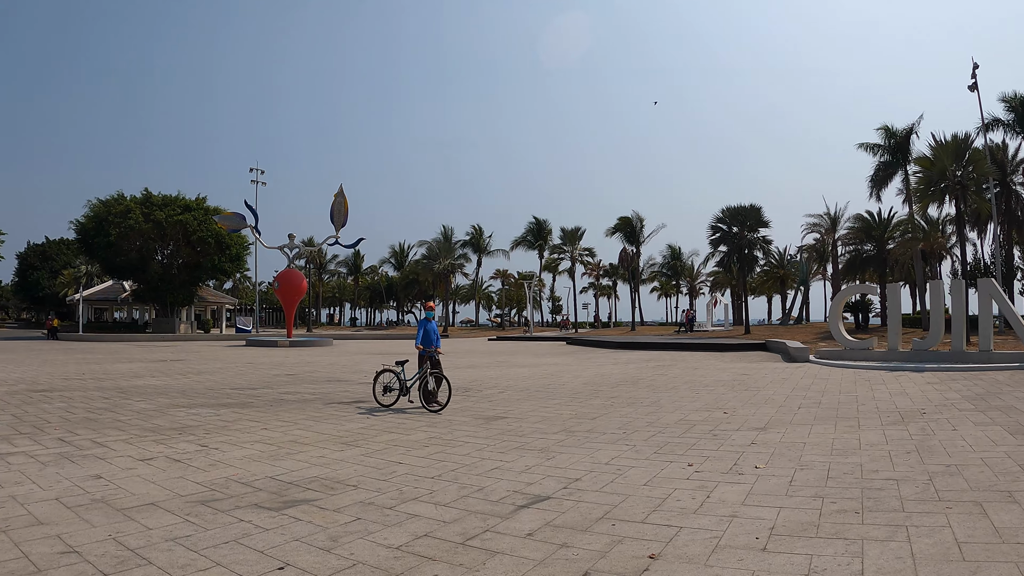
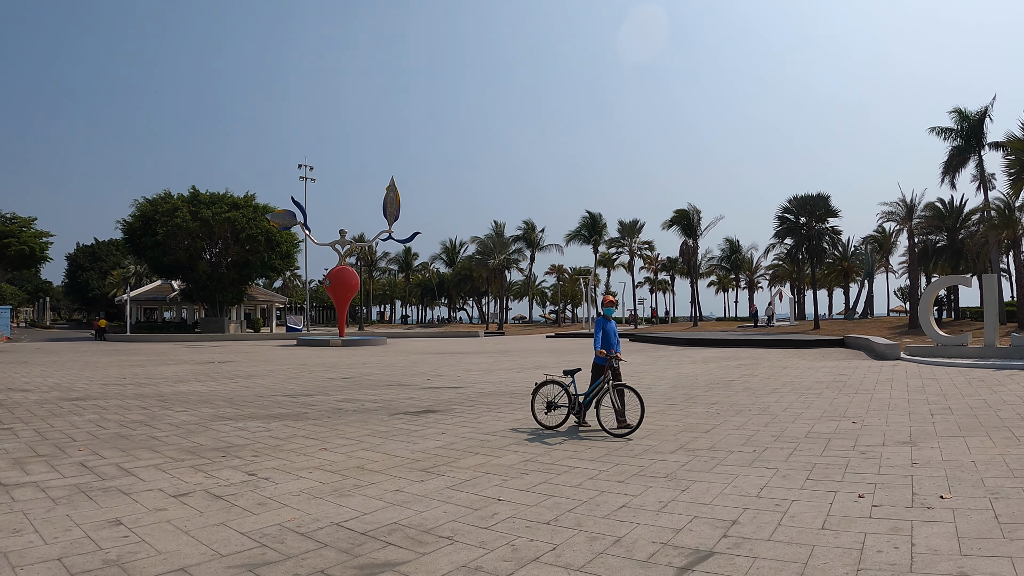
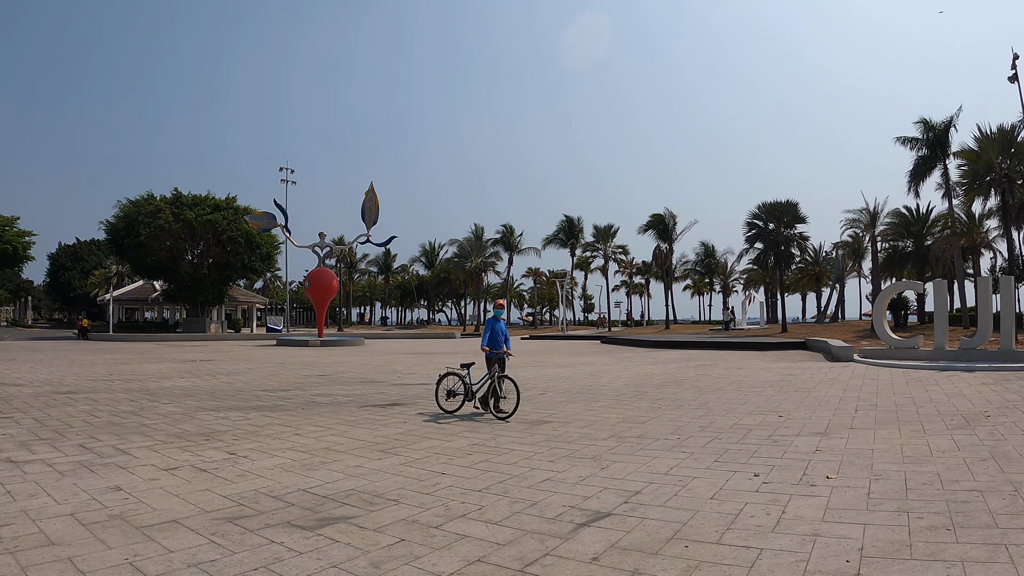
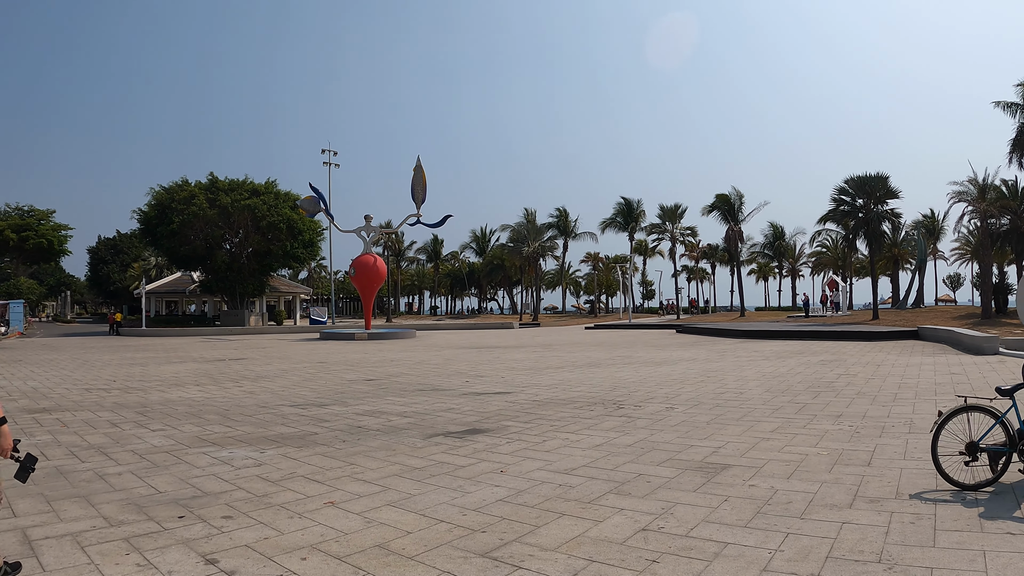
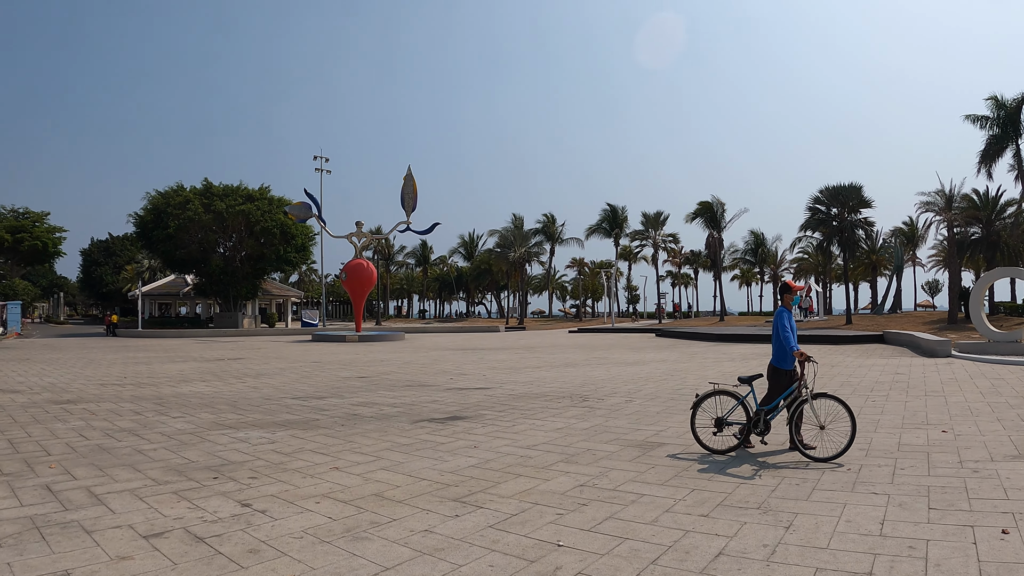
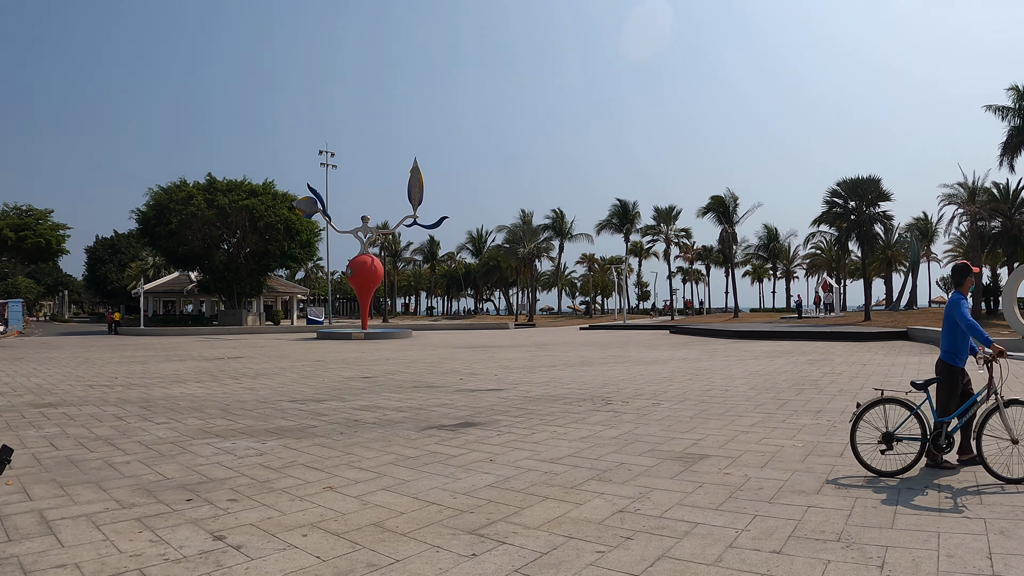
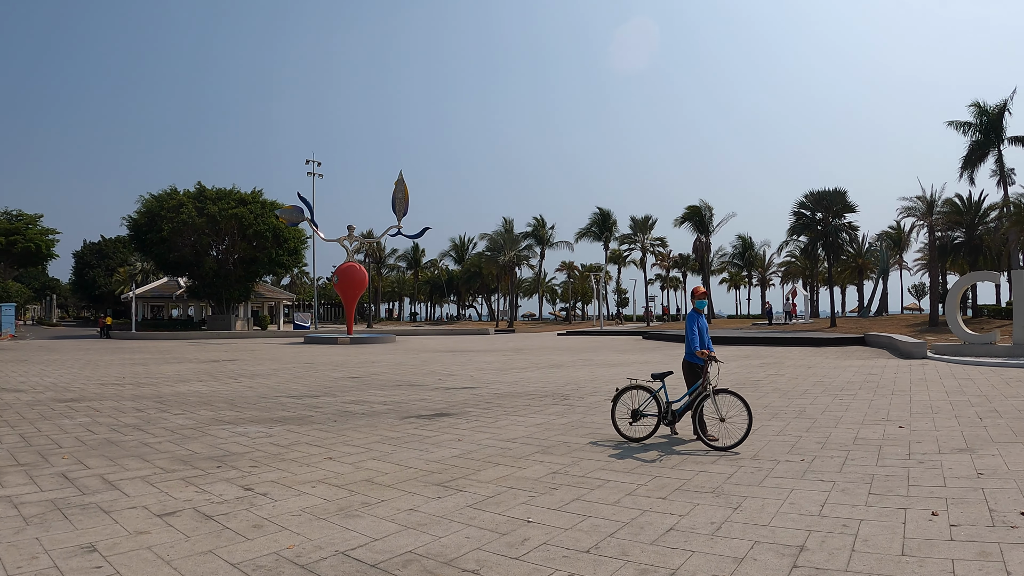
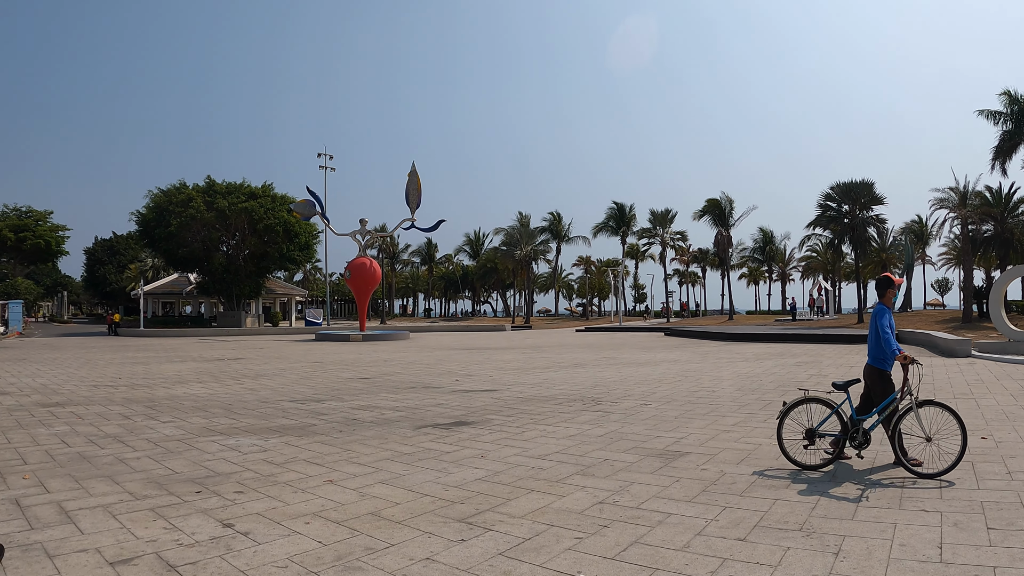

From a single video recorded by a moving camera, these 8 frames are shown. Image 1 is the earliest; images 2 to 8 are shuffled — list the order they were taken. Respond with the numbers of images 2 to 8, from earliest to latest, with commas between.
3, 2, 7, 5, 8, 6, 4
